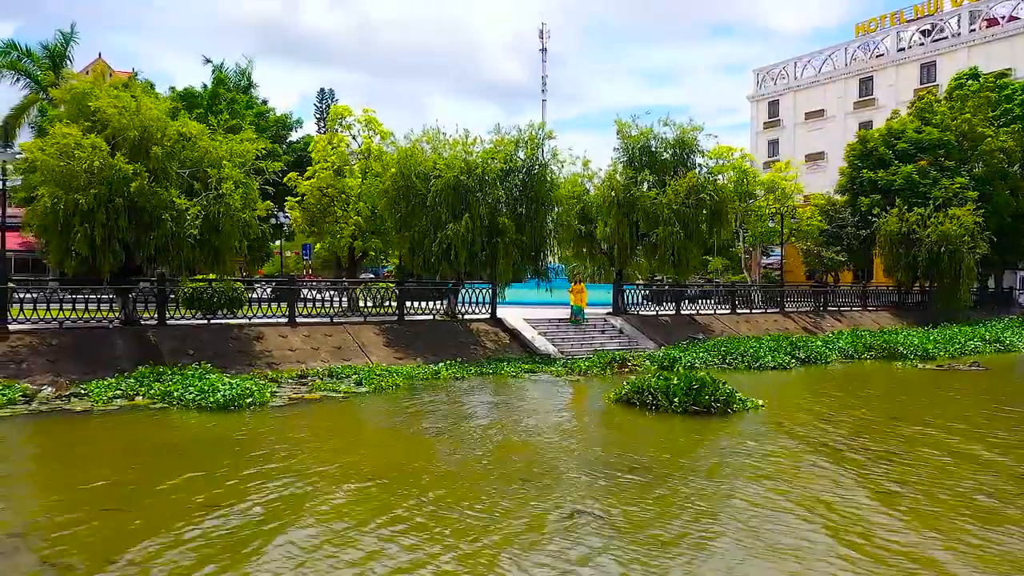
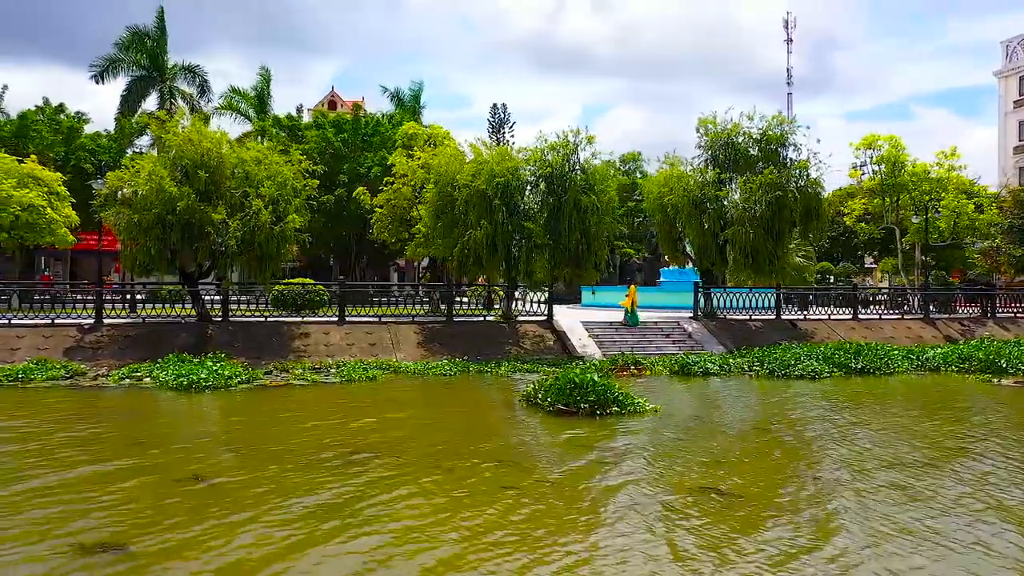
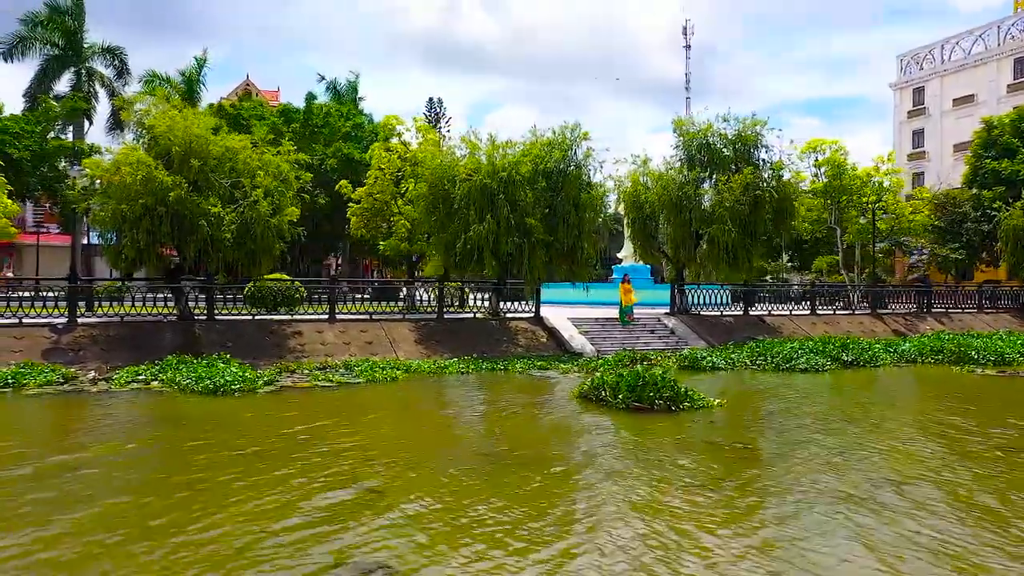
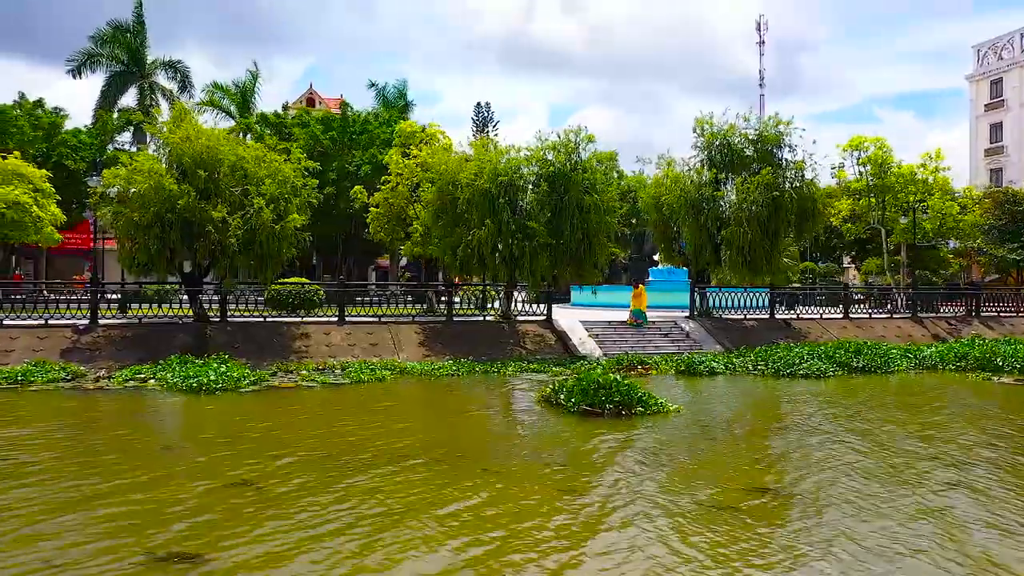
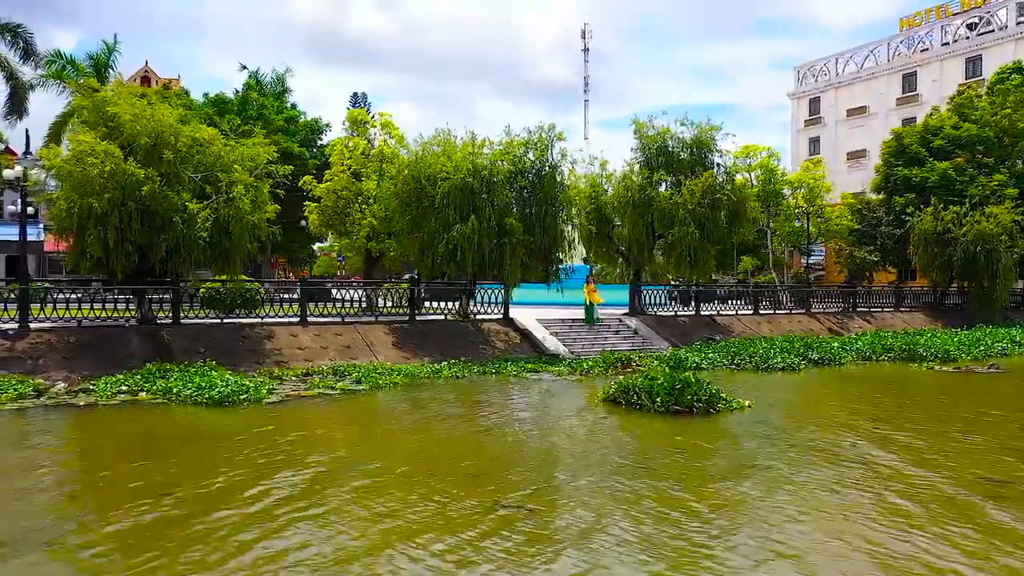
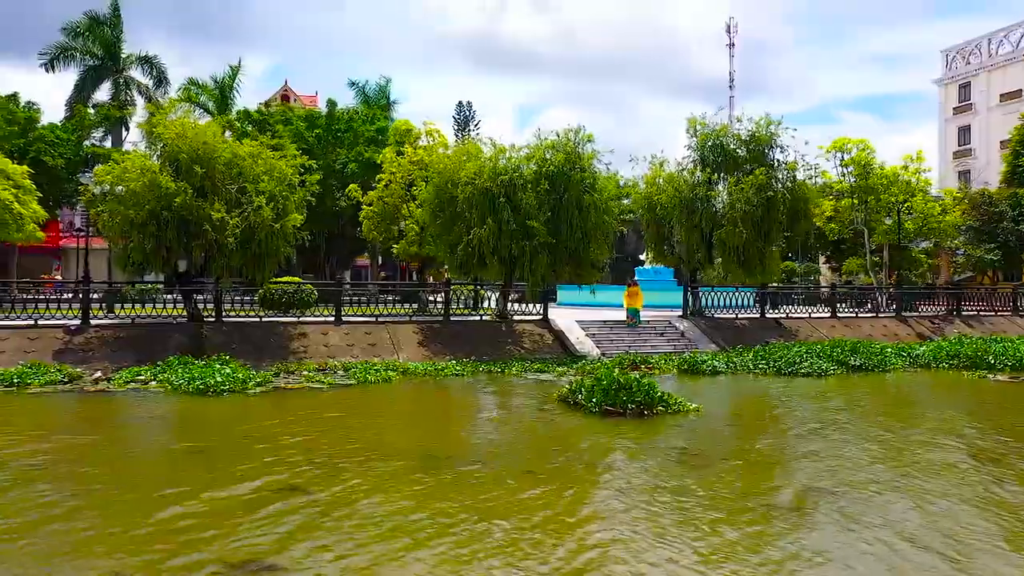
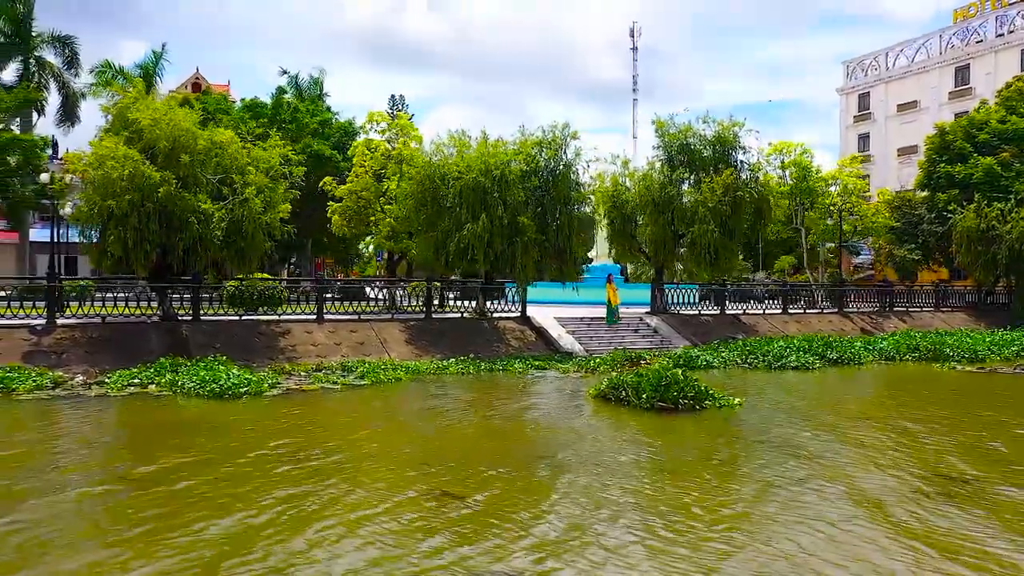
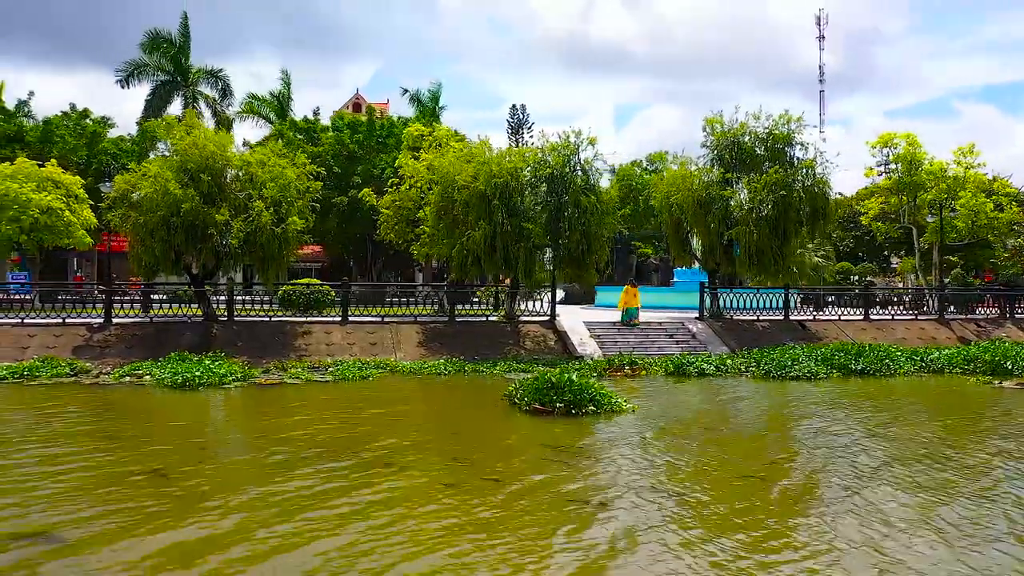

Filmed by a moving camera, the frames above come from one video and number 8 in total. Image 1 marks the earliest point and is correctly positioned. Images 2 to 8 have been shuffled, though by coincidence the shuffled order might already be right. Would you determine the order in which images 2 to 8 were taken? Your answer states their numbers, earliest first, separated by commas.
5, 7, 3, 6, 4, 2, 8
